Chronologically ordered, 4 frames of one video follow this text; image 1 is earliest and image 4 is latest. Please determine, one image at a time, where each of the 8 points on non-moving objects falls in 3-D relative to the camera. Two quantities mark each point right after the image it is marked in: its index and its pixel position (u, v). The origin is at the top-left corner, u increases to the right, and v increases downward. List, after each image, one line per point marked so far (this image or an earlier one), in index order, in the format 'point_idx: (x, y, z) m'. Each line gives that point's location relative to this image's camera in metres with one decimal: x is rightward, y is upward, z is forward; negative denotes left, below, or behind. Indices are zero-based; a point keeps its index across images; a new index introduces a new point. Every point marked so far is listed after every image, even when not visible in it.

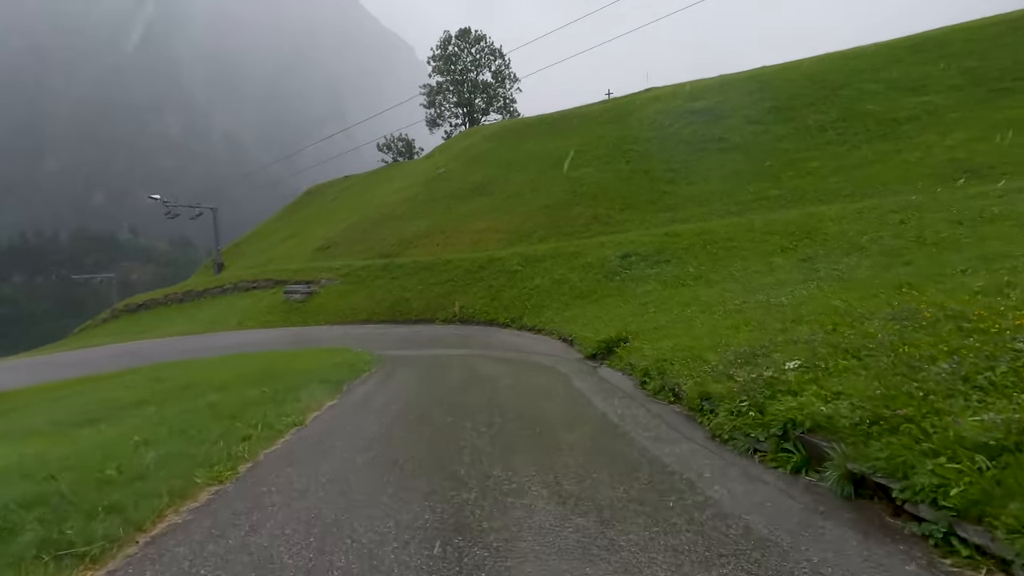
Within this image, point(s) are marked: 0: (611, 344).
0: (+2.7, -1.6, +15.1) m
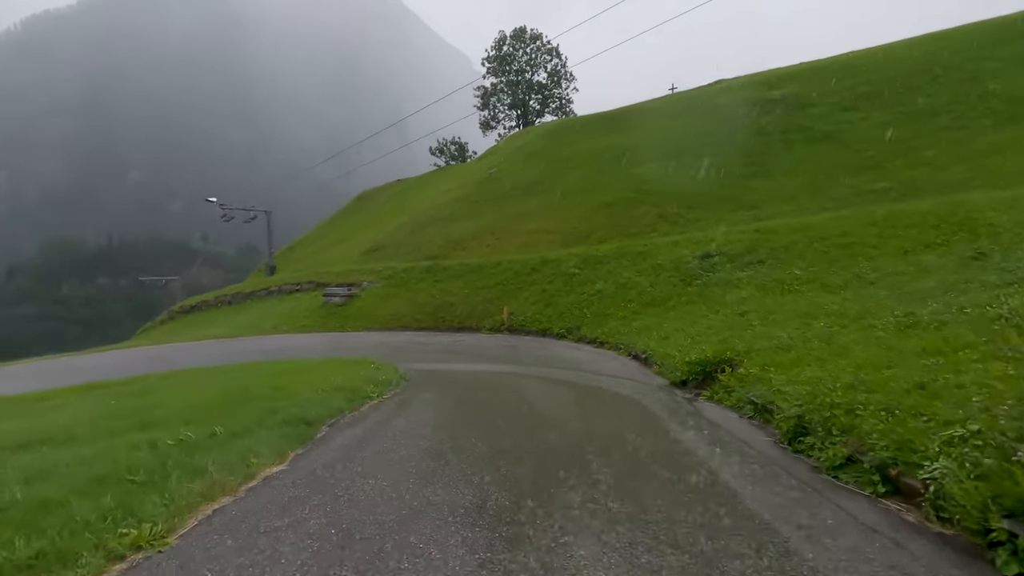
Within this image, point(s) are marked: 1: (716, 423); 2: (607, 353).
0: (+4.0, -1.6, +11.1) m
1: (+3.0, -2.0, +7.8) m
2: (+3.1, -2.1, +17.5) m
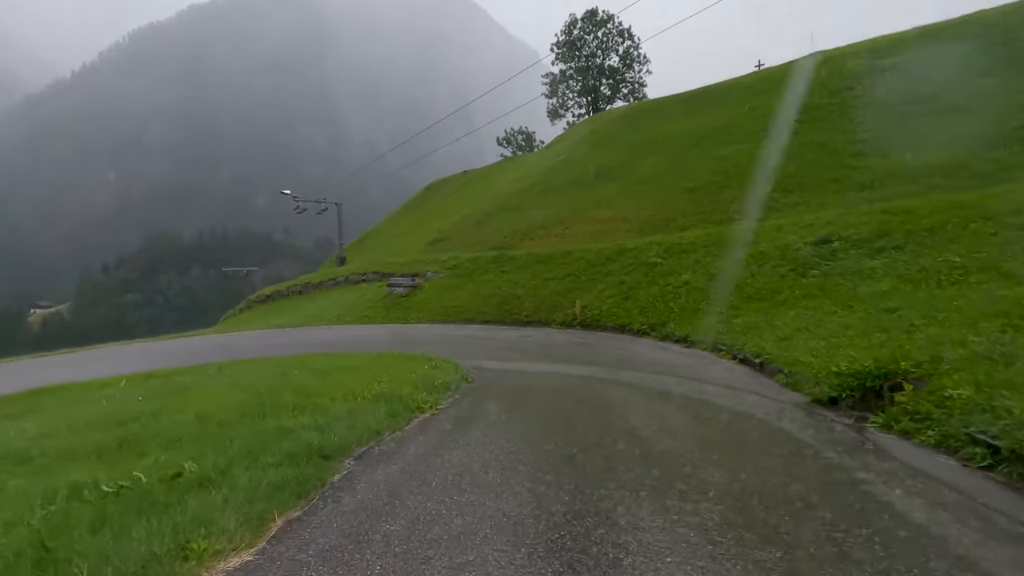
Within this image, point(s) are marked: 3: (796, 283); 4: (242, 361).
0: (+5.4, -1.4, +8.2) m
1: (+4.0, -1.8, +5.1) m
2: (+5.2, -1.8, +14.6) m
3: (+9.0, +0.2, +16.8) m
4: (-9.8, -2.6, +19.4) m
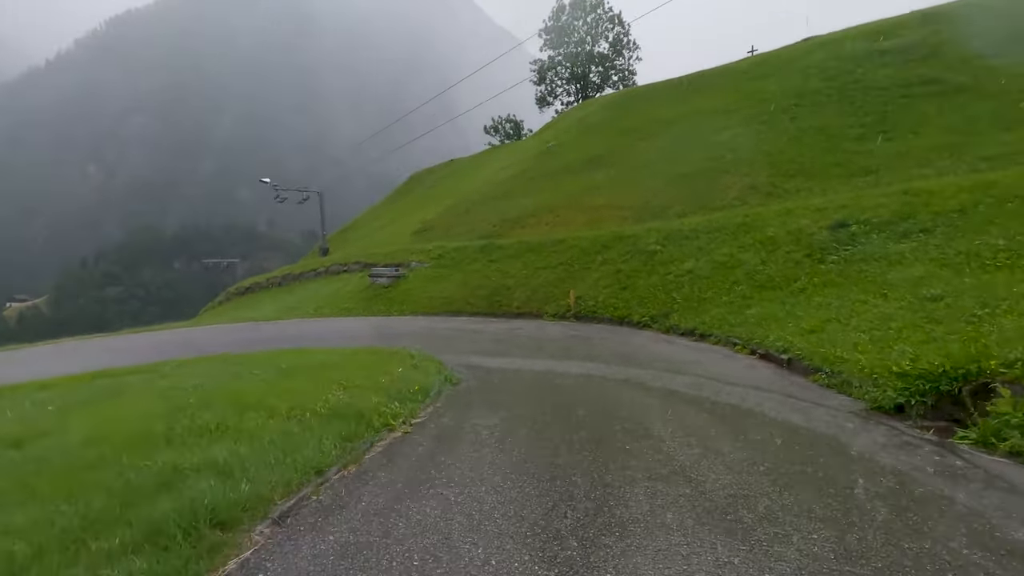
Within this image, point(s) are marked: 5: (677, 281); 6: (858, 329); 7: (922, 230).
0: (+5.3, -1.2, +6.6) m
1: (+4.0, -1.6, +3.5) m
2: (+5.0, -1.5, +13.1) m
3: (+8.7, +0.5, +15.4) m
4: (-10.1, -2.3, +17.5) m
5: (+5.9, +0.3, +19.1) m
6: (+6.6, -0.8, +10.2) m
7: (+11.4, +1.6, +14.8) m
